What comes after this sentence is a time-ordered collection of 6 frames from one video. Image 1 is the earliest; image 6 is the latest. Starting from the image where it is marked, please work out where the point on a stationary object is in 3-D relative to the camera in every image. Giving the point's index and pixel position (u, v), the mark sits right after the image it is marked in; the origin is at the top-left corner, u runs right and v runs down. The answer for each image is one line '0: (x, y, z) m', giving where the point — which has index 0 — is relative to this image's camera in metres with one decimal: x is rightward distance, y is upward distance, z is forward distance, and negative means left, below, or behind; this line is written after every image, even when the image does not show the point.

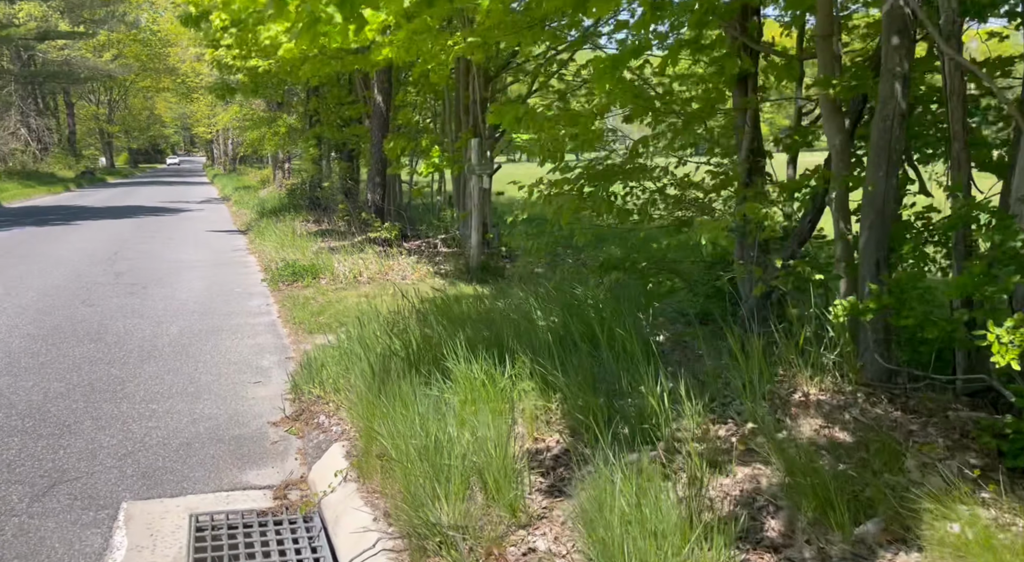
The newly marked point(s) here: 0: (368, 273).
0: (-1.8, +0.1, +11.0) m
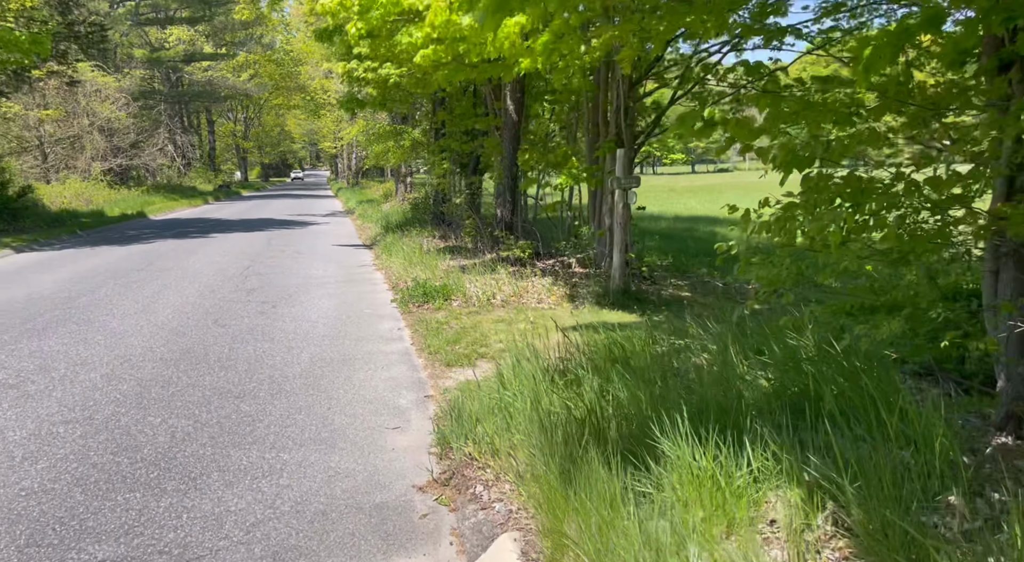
0: (-0.1, -0.2, +10.3) m
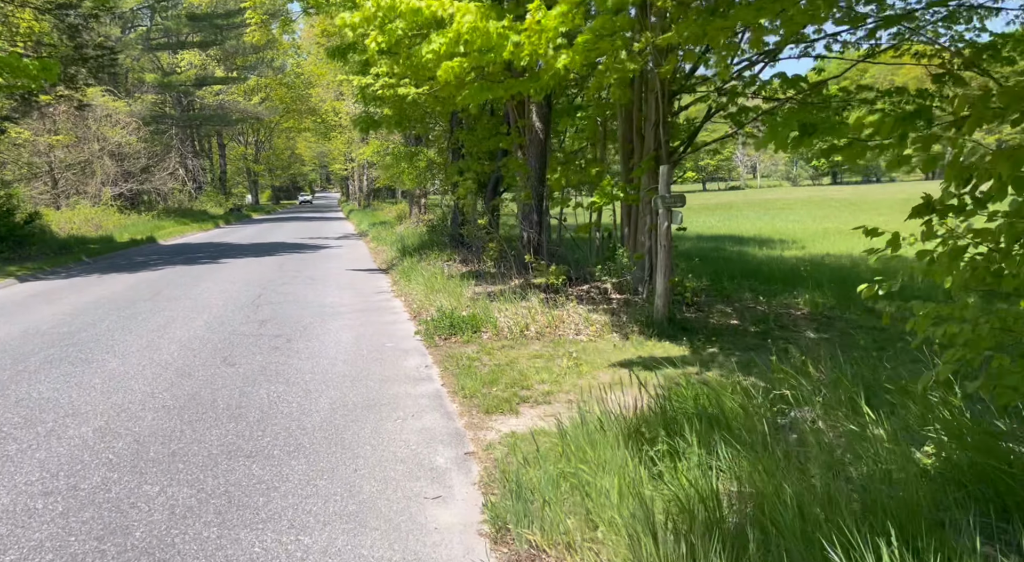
0: (+0.3, -0.5, +9.5) m
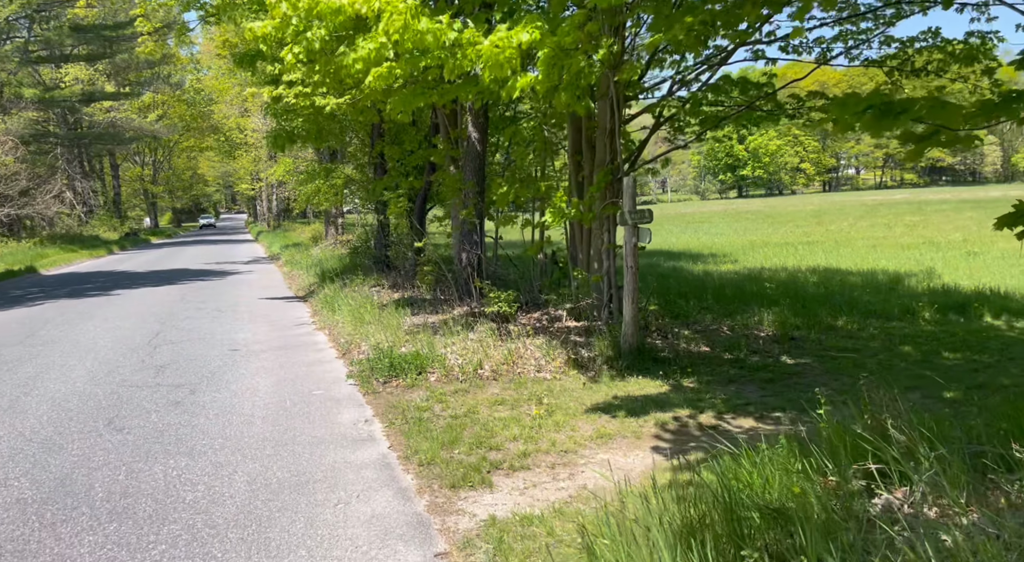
0: (-0.2, -0.8, +8.1) m
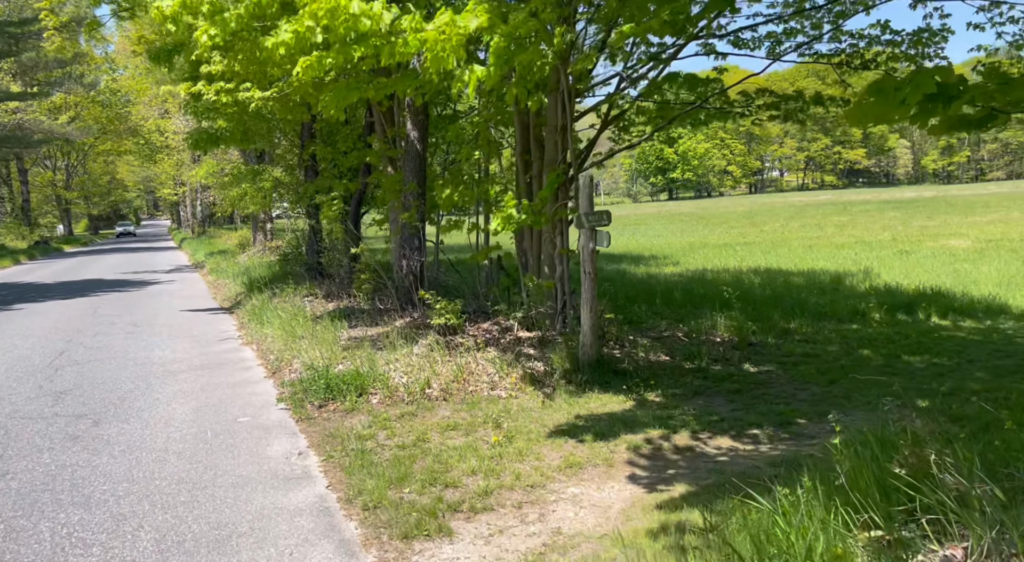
0: (-0.6, -0.8, +7.4) m
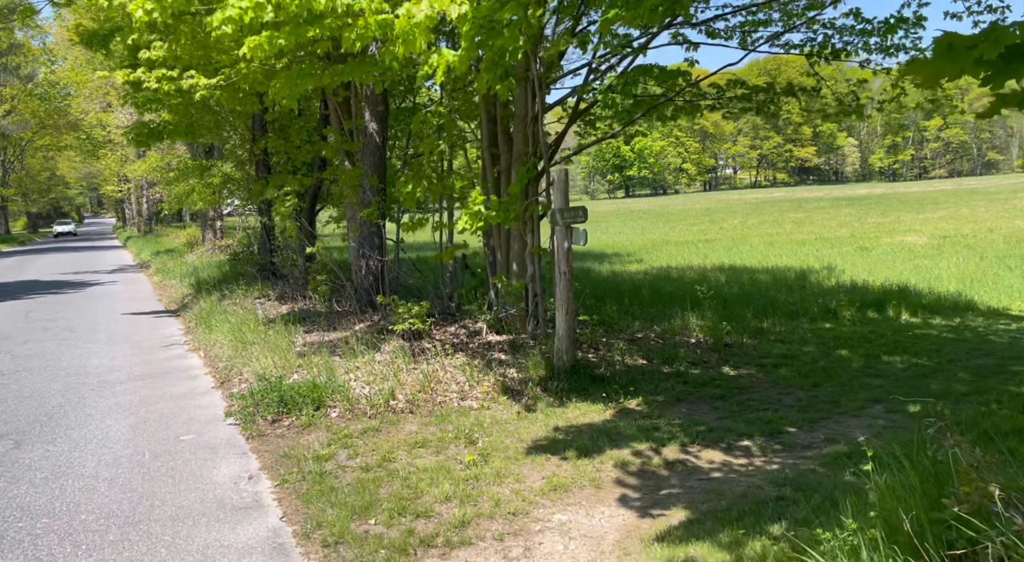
0: (-0.9, -0.9, +6.8) m
